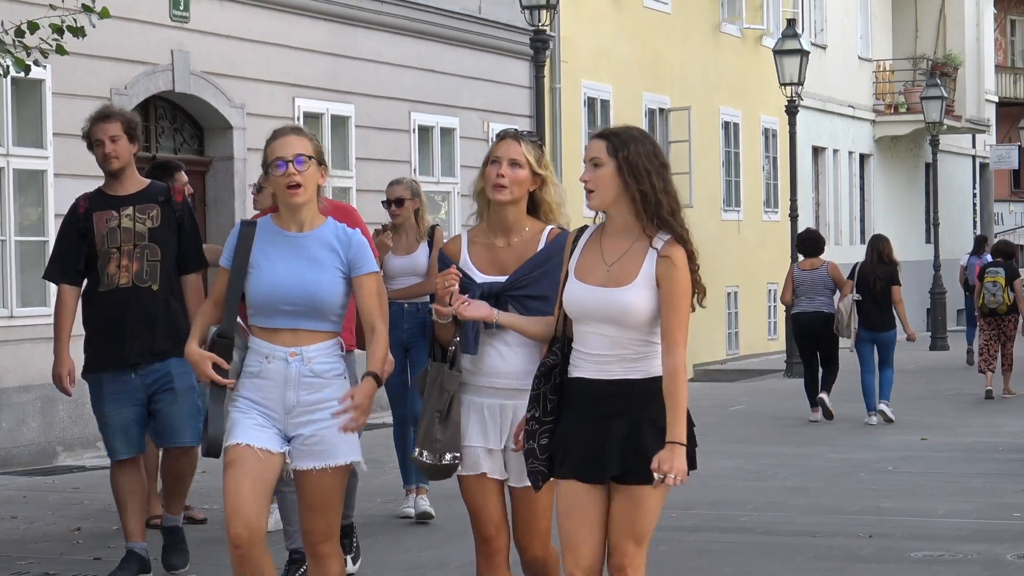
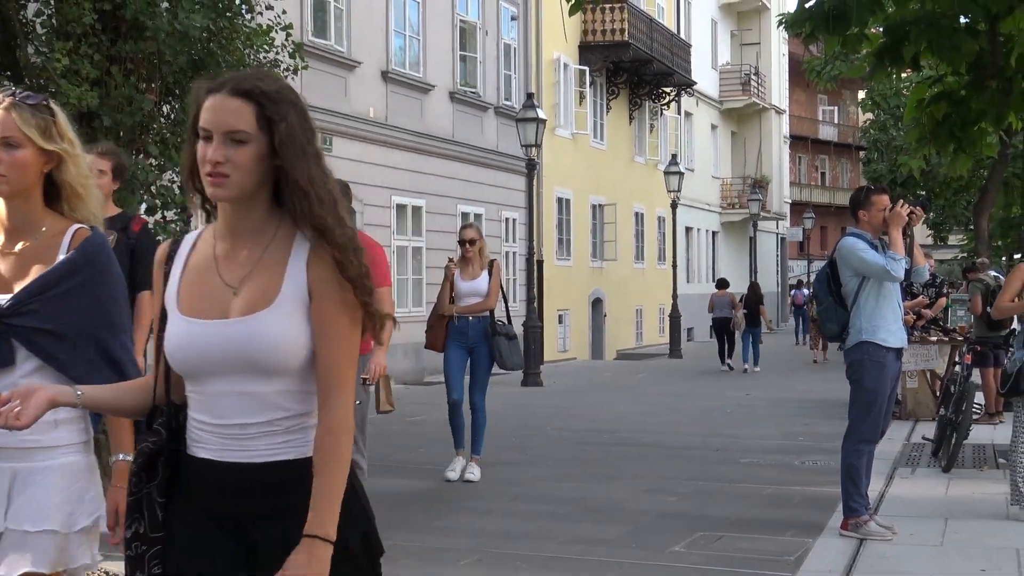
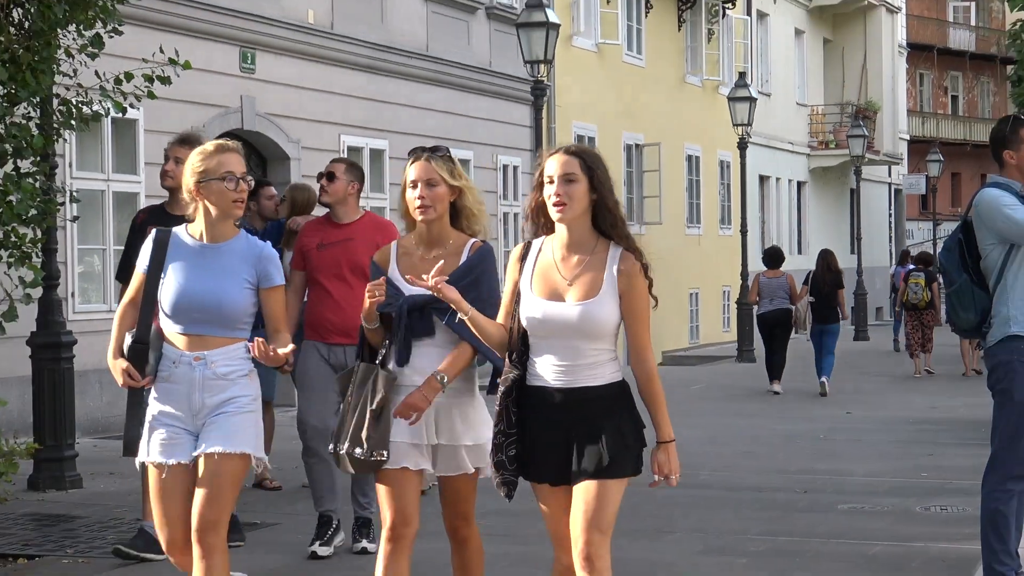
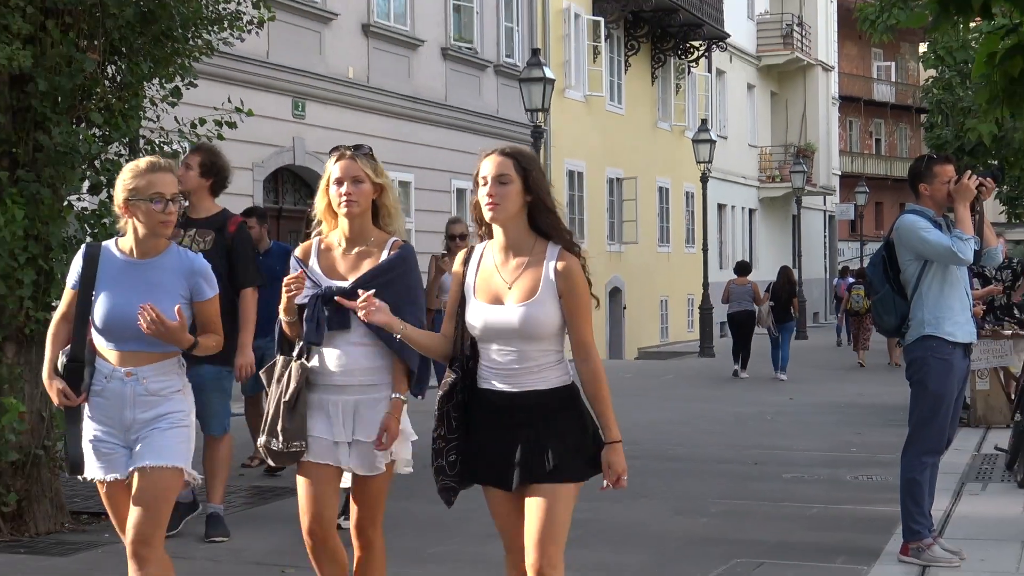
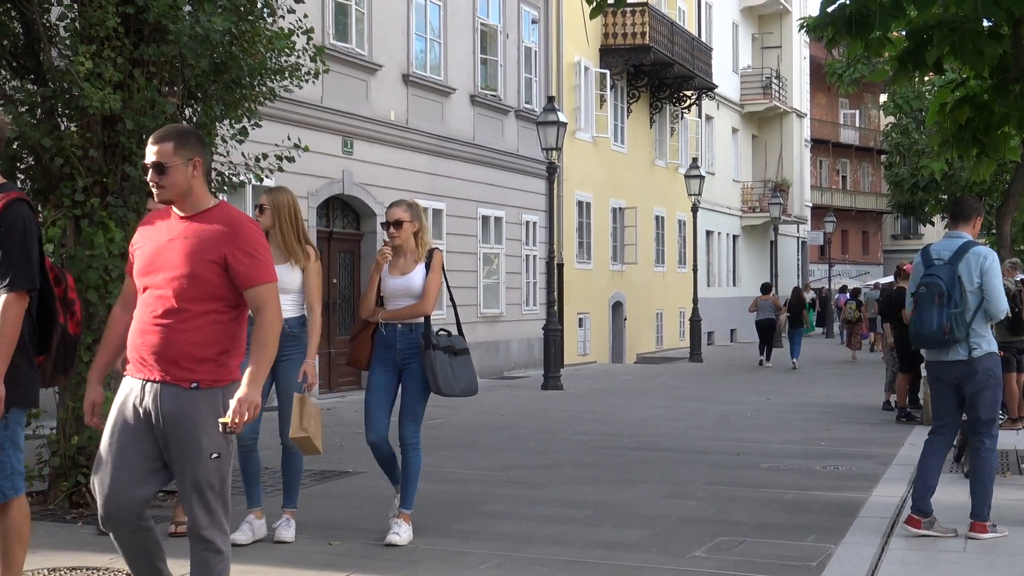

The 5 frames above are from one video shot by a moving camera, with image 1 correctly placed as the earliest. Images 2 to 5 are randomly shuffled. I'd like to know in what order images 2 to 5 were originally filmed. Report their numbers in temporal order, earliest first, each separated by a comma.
3, 4, 2, 5
